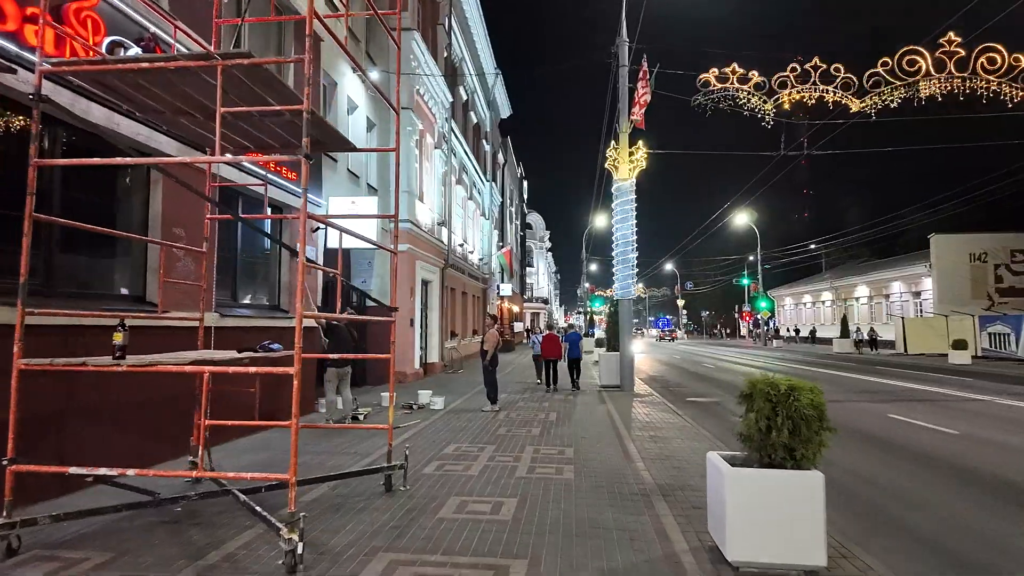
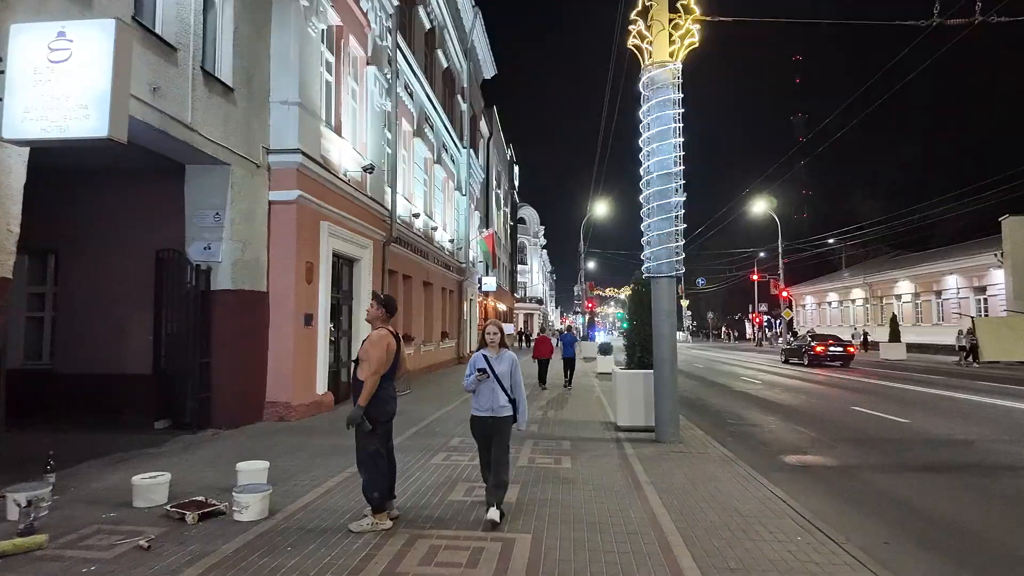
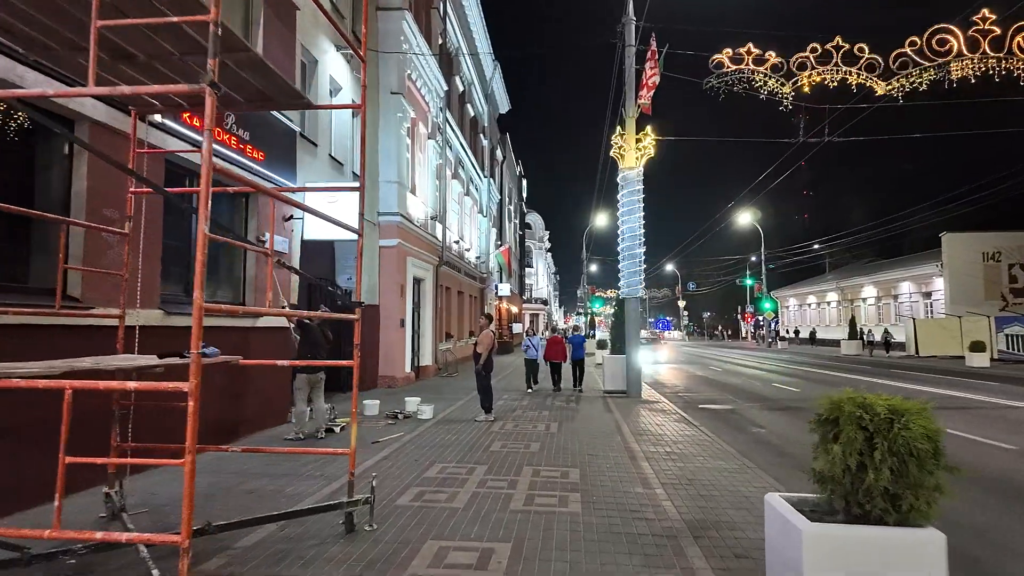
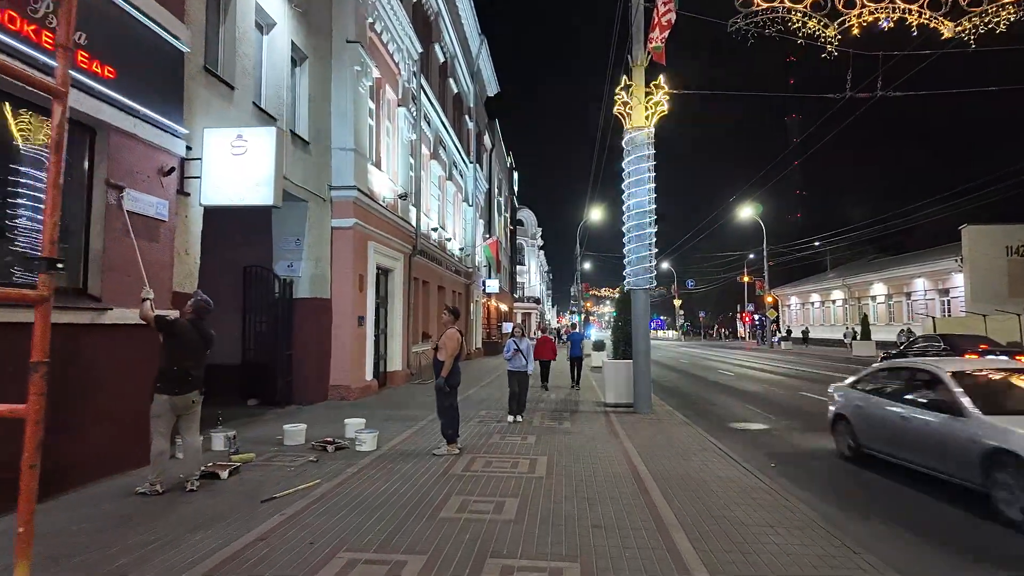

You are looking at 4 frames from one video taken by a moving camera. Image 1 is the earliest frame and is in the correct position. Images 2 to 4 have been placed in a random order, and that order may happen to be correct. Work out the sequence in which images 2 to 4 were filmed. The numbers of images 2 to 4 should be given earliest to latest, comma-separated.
3, 4, 2
